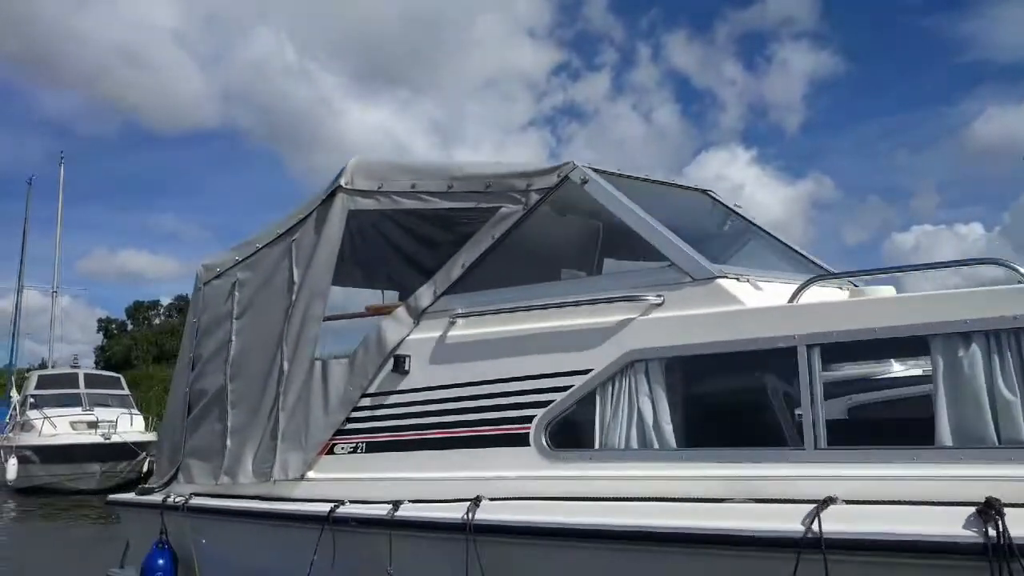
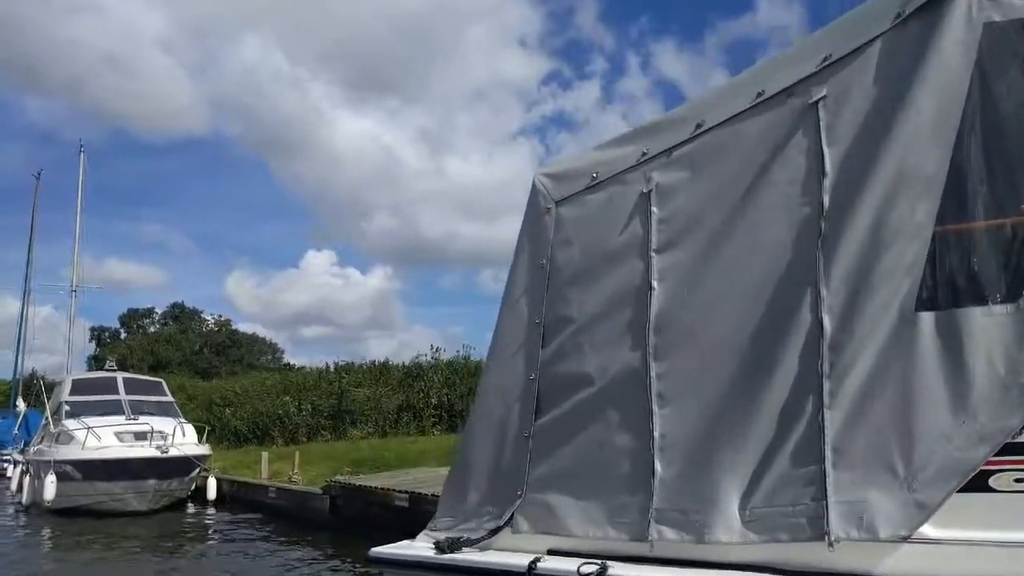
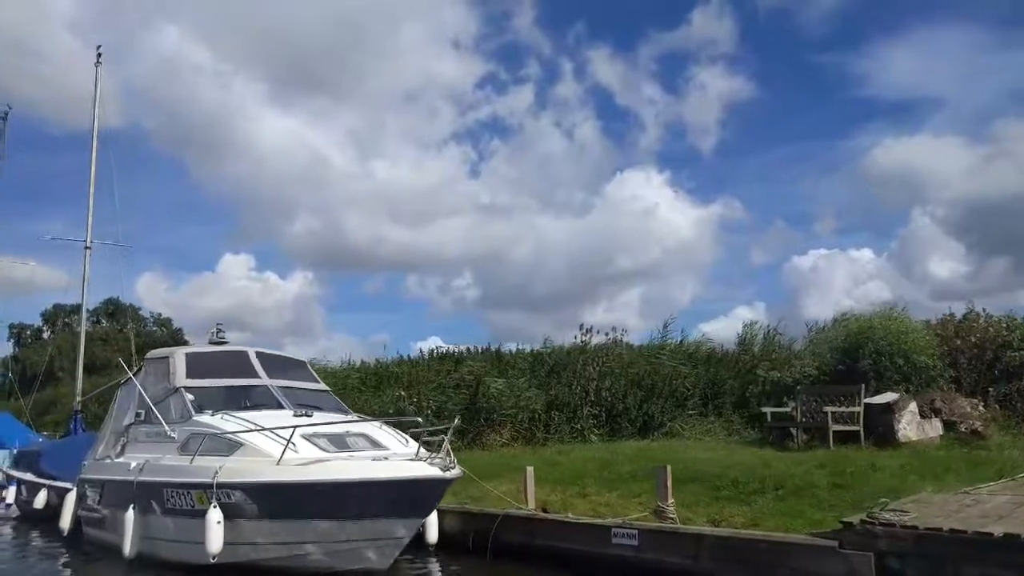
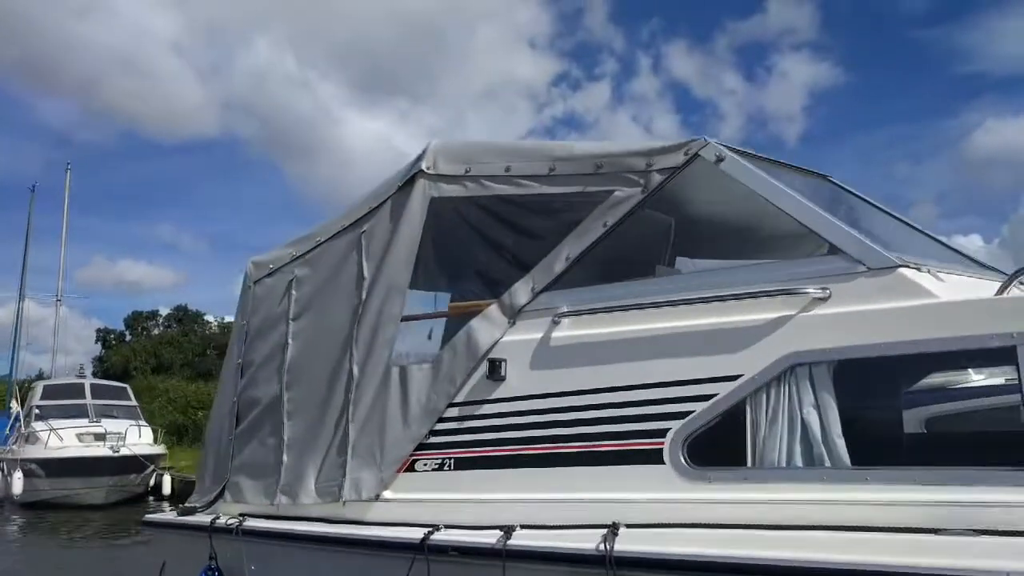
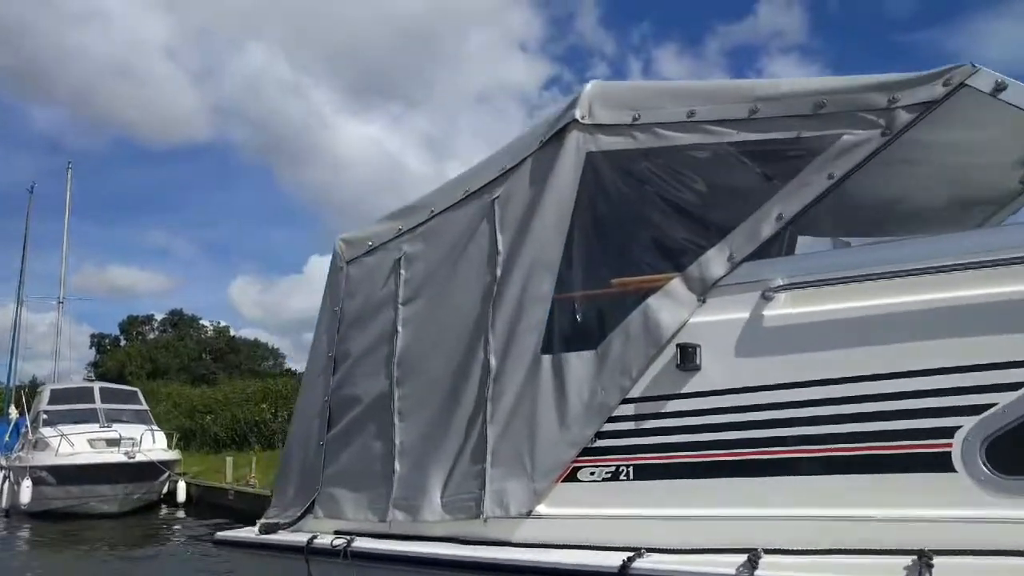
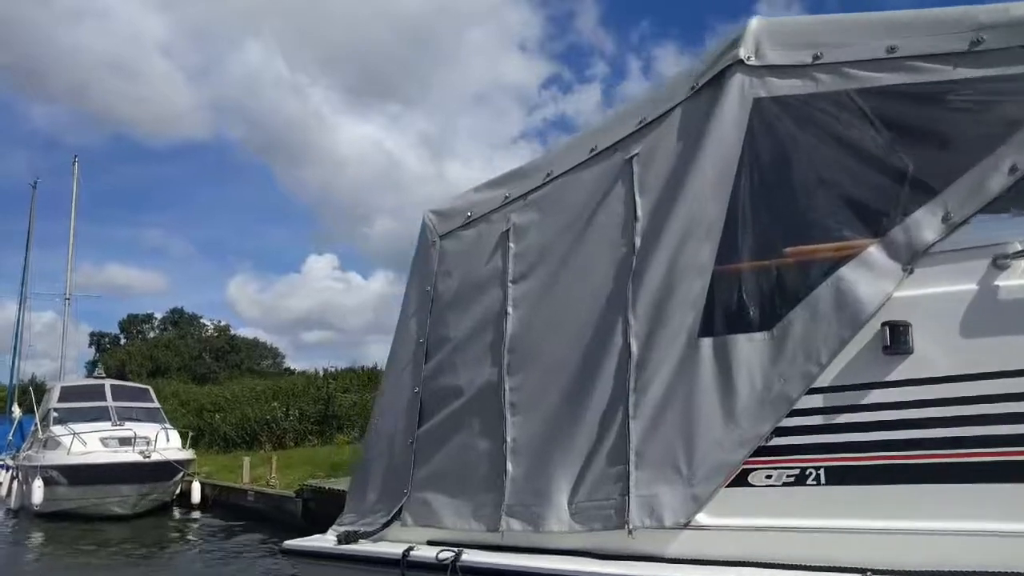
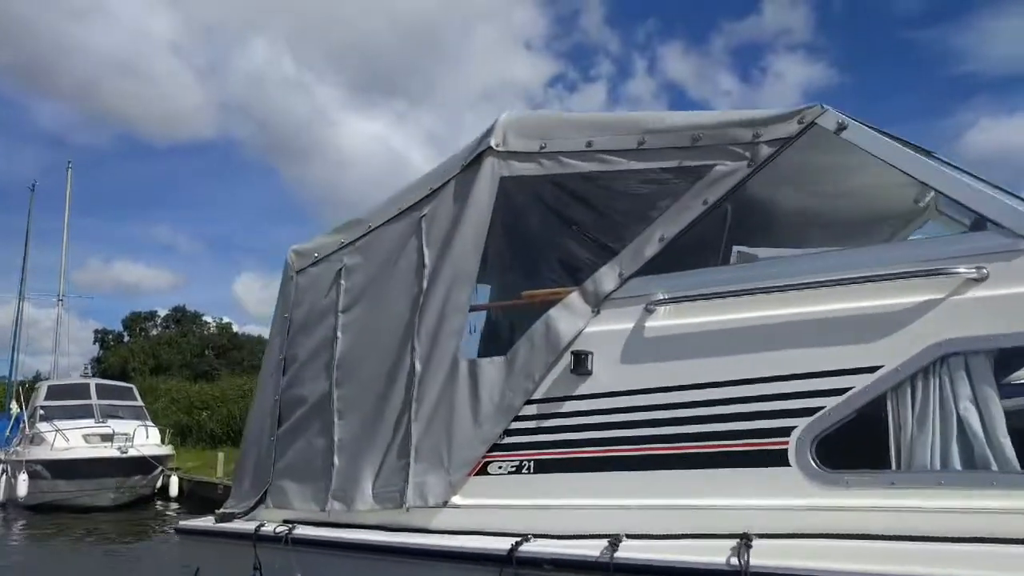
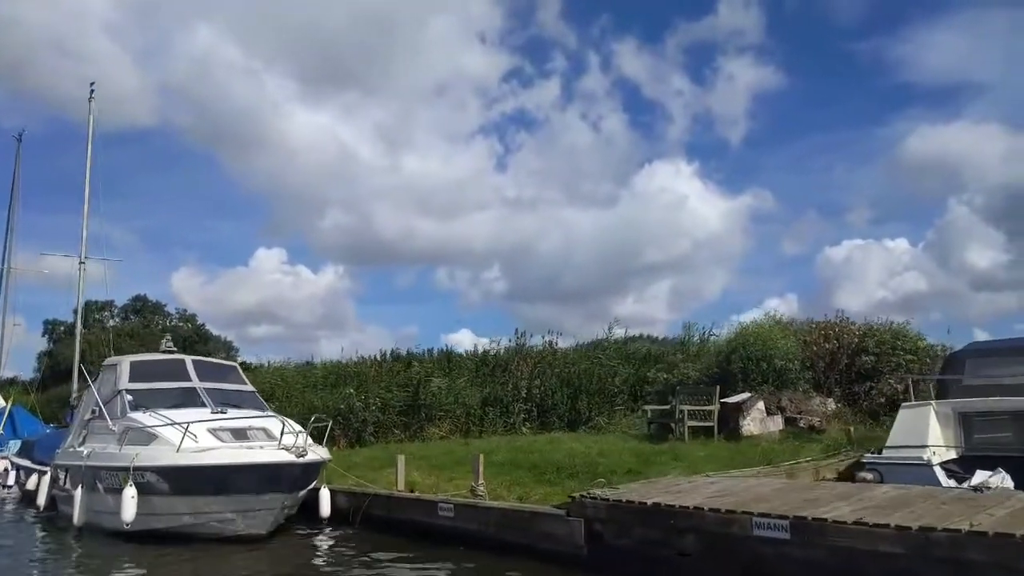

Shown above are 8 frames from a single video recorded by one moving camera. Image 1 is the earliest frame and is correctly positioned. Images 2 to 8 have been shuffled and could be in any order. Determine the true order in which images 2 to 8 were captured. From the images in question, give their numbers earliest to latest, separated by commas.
4, 7, 5, 6, 2, 8, 3
